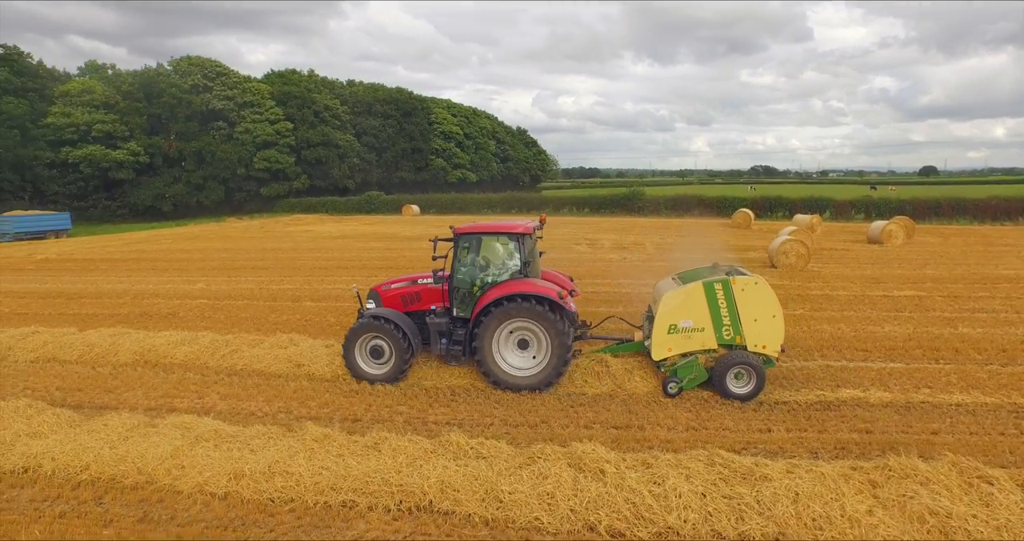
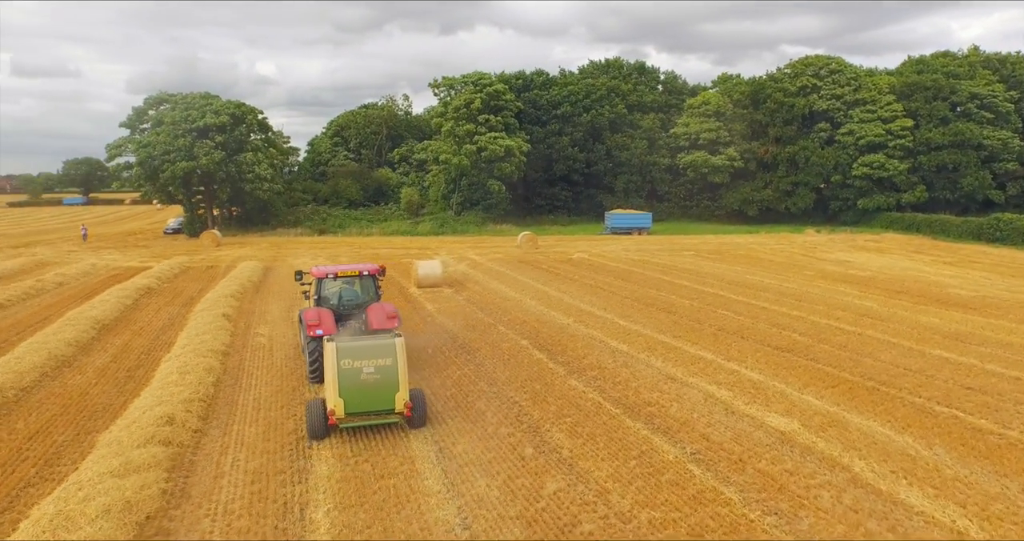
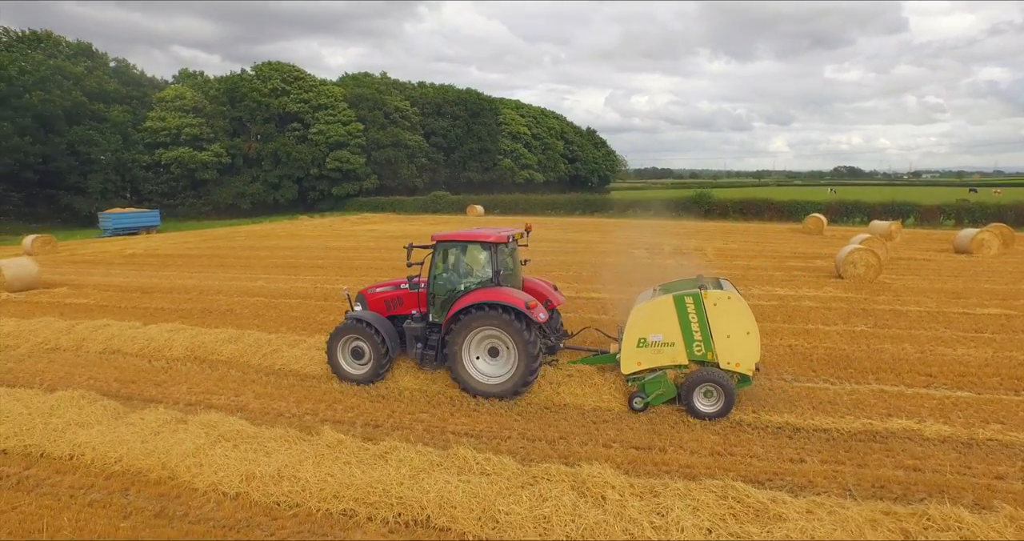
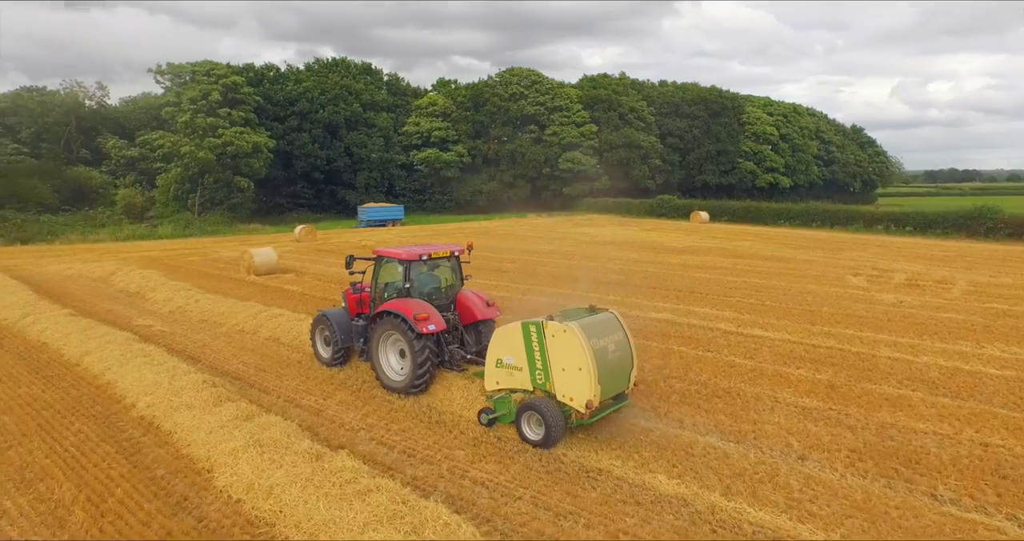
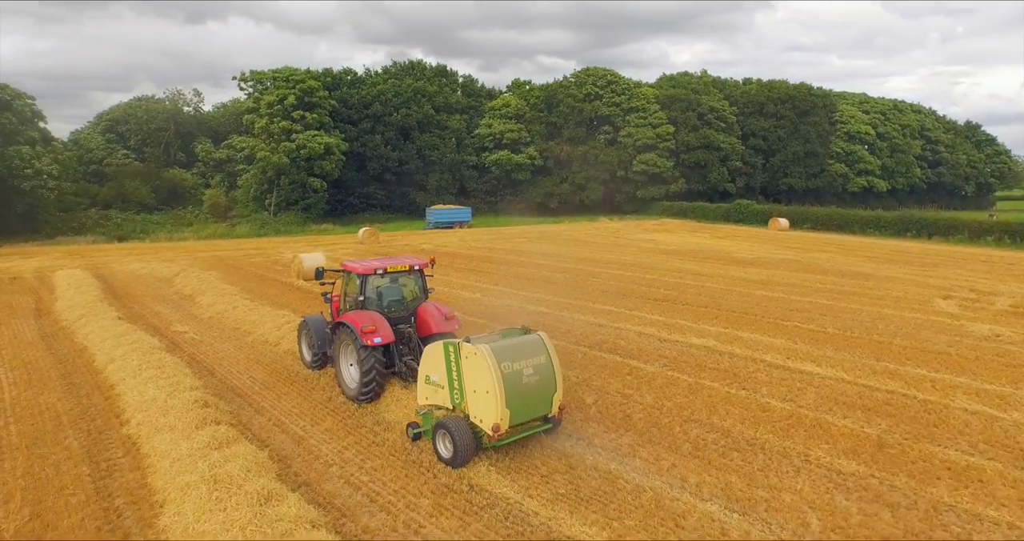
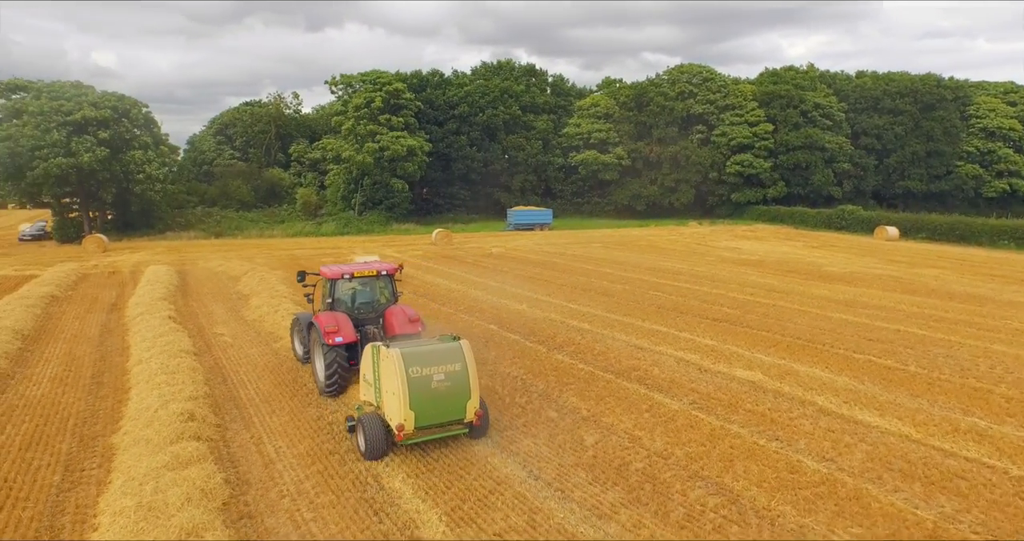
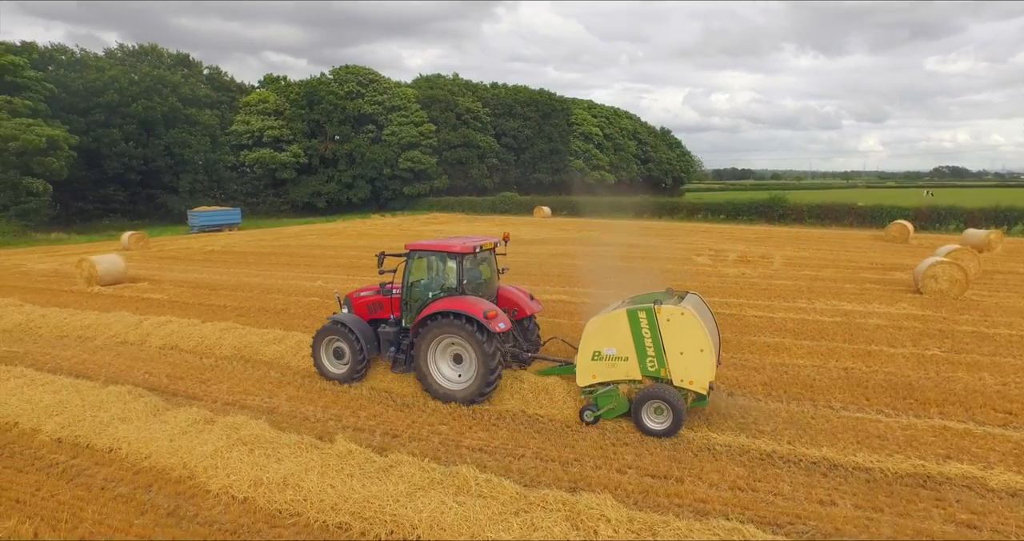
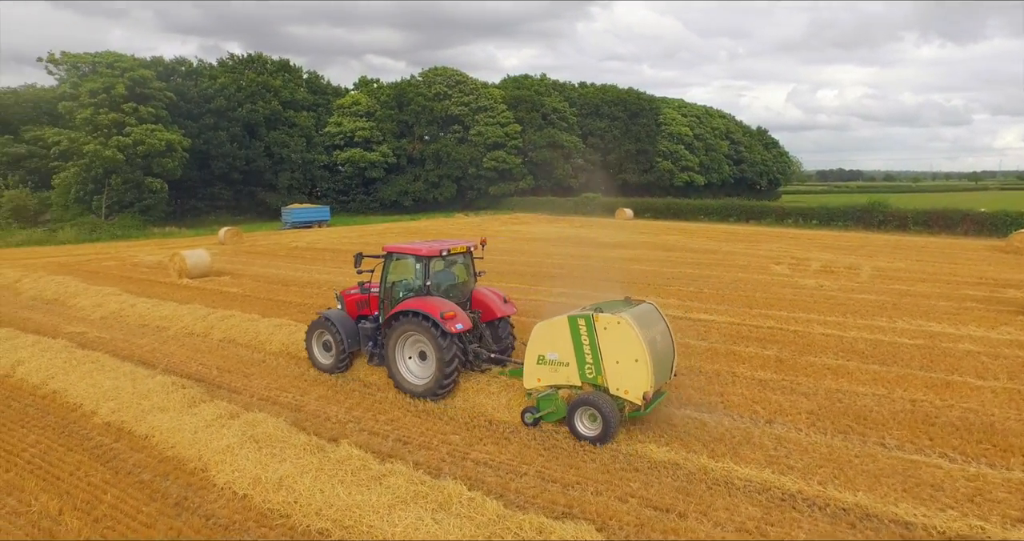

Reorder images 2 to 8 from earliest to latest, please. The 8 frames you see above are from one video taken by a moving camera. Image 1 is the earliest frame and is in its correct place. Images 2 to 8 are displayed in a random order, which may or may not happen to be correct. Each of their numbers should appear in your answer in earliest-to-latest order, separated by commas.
3, 7, 8, 4, 5, 6, 2
